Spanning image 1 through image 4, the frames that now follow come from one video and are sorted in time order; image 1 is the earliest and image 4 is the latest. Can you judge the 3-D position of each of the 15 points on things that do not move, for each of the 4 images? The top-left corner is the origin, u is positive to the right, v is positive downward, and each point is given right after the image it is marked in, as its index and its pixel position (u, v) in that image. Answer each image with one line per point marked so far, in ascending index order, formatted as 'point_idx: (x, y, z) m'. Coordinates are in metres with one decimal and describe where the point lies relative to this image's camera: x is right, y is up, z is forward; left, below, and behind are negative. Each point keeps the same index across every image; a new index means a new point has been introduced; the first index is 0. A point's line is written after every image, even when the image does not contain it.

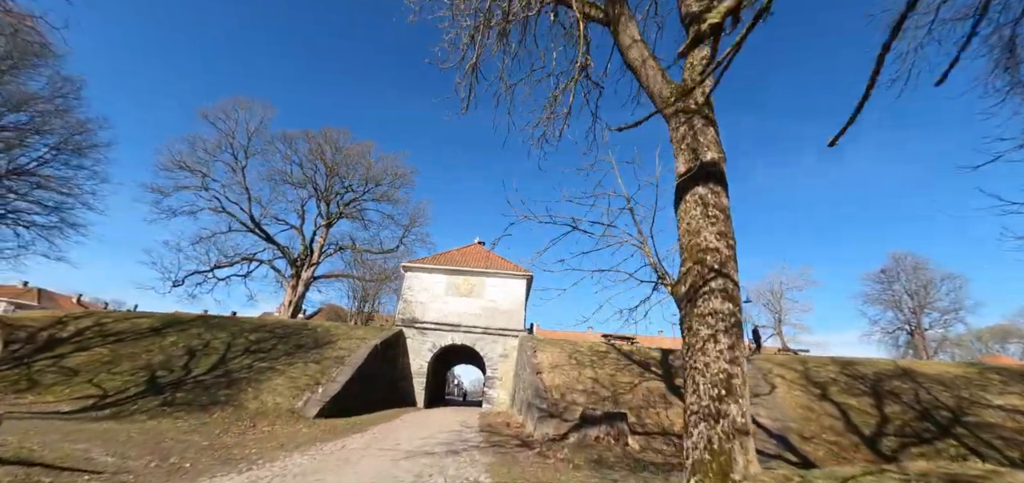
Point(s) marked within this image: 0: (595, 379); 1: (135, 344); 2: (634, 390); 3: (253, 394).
0: (+3.1, -5.2, +15.6) m
1: (-15.7, -4.3, +17.3) m
2: (+4.4, -5.4, +15.2) m
3: (-8.2, -4.8, +13.2) m
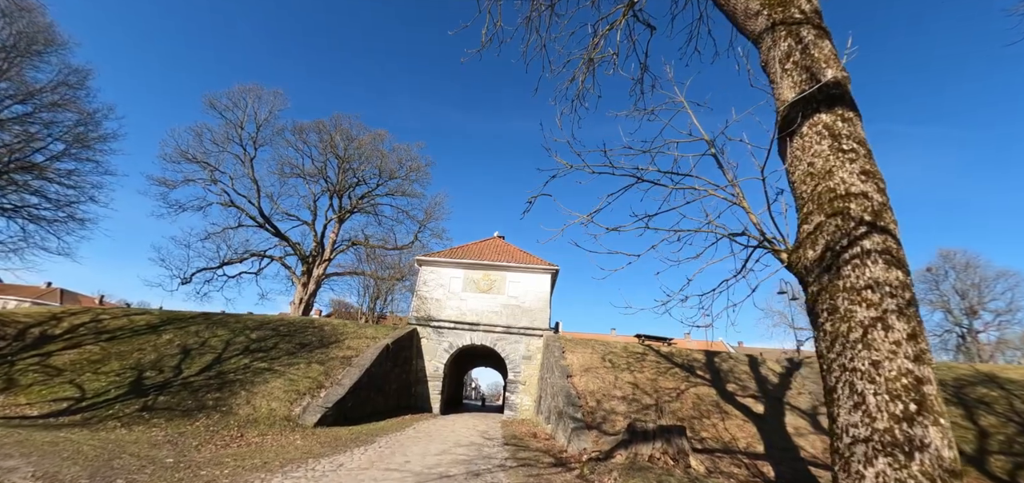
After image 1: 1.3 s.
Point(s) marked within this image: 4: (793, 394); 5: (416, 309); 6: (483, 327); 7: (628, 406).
0: (+4.0, -4.7, +13.6) m
1: (-14.7, -3.8, +16.0) m
2: (+5.3, -4.9, +13.1) m
3: (-7.4, -4.4, +11.6) m
4: (+9.7, -5.3, +14.5) m
5: (-4.5, -3.2, +19.8) m
6: (-1.3, -4.0, +19.3) m
7: (+3.4, -4.8, +12.2) m
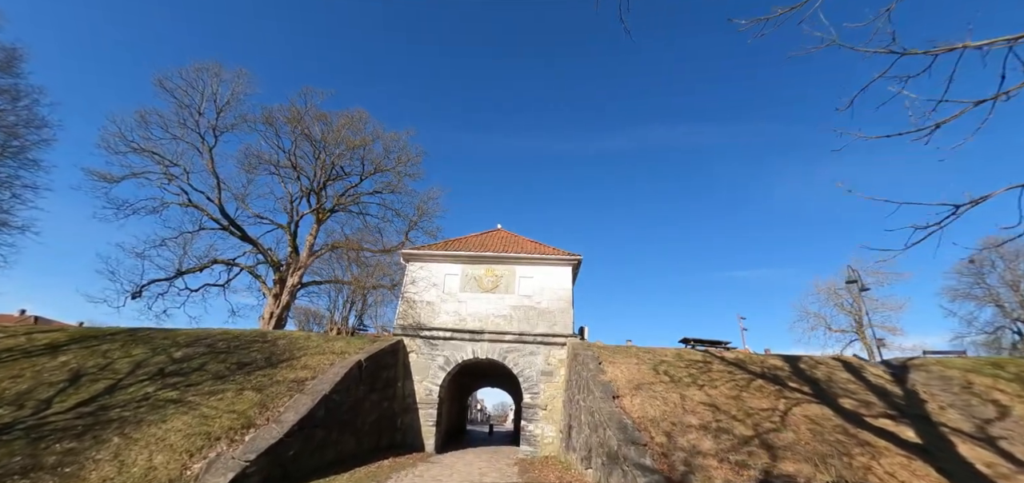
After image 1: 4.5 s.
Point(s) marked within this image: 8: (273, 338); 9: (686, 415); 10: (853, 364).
0: (+4.5, -3.7, +9.3) m
1: (-14.3, -3.6, +11.8) m
2: (+5.8, -3.8, +8.7) m
3: (-7.0, -3.6, +7.3) m
4: (+10.2, -4.1, +10.1) m
5: (-4.1, -2.8, +15.5) m
6: (-0.9, -3.4, +15.0) m
7: (+3.9, -3.8, +7.9) m
8: (-7.8, -3.1, +13.6) m
9: (+3.7, -3.7, +8.9) m
10: (+11.0, -3.9, +13.4) m
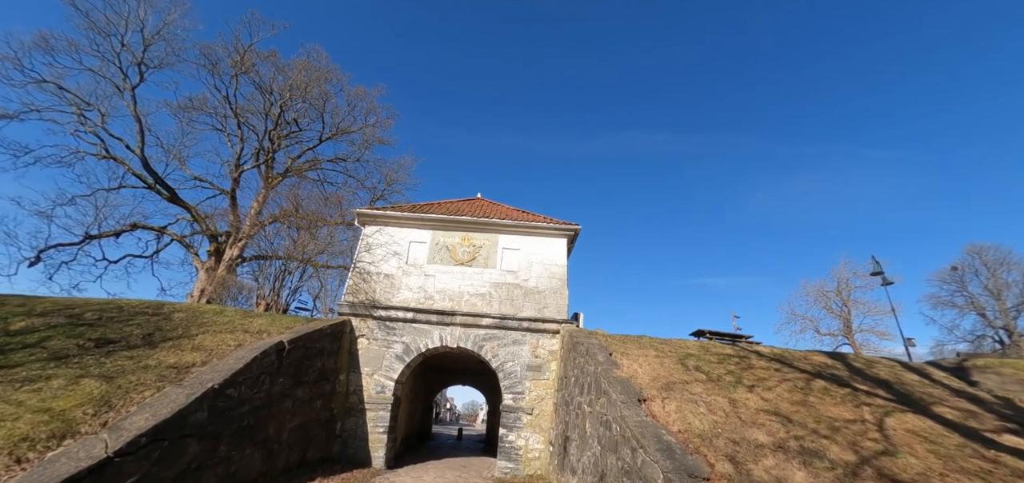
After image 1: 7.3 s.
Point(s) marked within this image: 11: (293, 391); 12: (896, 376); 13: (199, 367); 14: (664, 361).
0: (+4.2, -2.7, +6.5) m
1: (-14.7, -1.8, +8.0) m
2: (+5.5, -2.9, +6.0) m
3: (-7.1, -2.2, +3.9) m
4: (+9.9, -3.4, +7.6) m
5: (-4.7, -1.5, +12.3) m
6: (-1.4, -2.2, +11.9) m
7: (+3.6, -2.8, +5.0) m
8: (-8.3, -1.7, +10.1) m
9: (+3.4, -2.7, +6.0) m
10: (+10.4, -3.2, +10.9) m
11: (-4.6, -3.1, +8.8) m
12: (+8.6, -3.0, +9.4) m
13: (-5.6, -2.2, +7.5) m
14: (+3.2, -2.5, +8.7) m
